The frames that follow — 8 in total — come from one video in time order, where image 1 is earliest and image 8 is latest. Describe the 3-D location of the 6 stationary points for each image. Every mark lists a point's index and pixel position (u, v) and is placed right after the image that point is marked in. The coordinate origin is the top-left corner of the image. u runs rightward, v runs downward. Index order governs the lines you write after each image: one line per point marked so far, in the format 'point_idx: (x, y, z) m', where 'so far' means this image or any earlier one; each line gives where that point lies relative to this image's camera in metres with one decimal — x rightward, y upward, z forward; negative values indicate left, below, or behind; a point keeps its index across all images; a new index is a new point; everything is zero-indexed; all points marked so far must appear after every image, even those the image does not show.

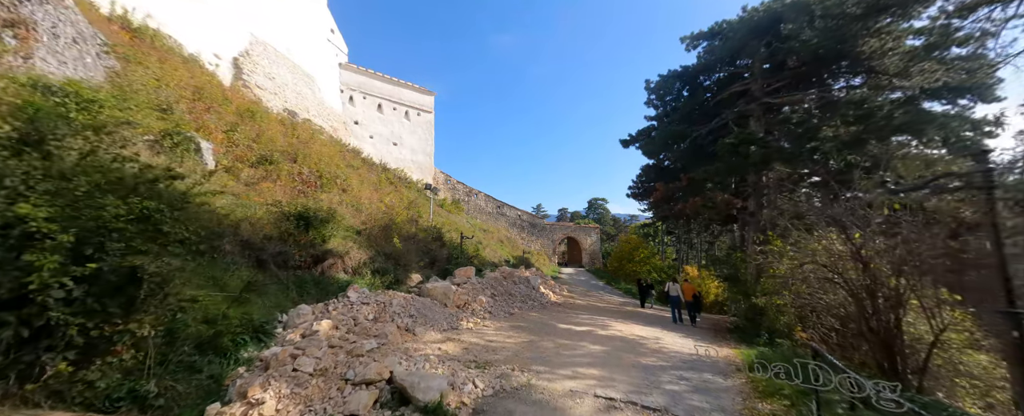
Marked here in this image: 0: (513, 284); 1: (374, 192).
0: (-0.1, -2.3, +10.1) m
1: (-5.0, +0.5, +12.4) m
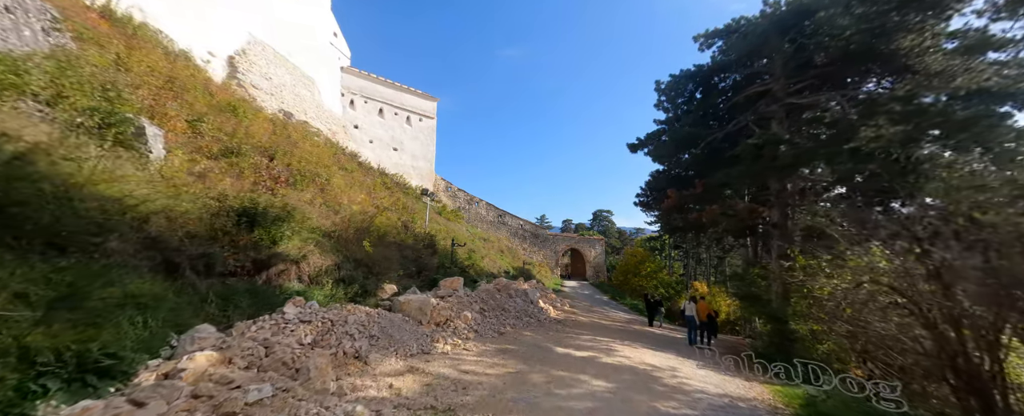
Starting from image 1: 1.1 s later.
0: (-0.2, -2.4, +9.2) m
1: (-5.1, +0.3, +11.6) m
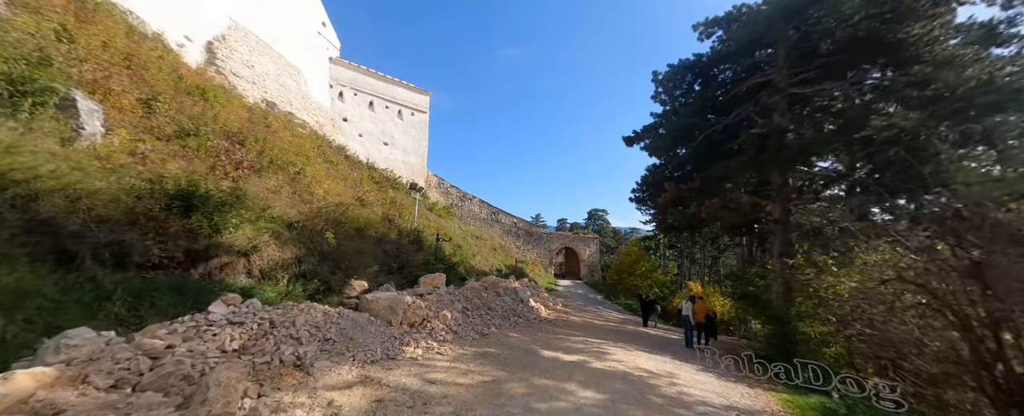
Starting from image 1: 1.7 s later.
0: (-0.5, -2.2, +8.7) m
1: (-5.4, +0.6, +11.1) m
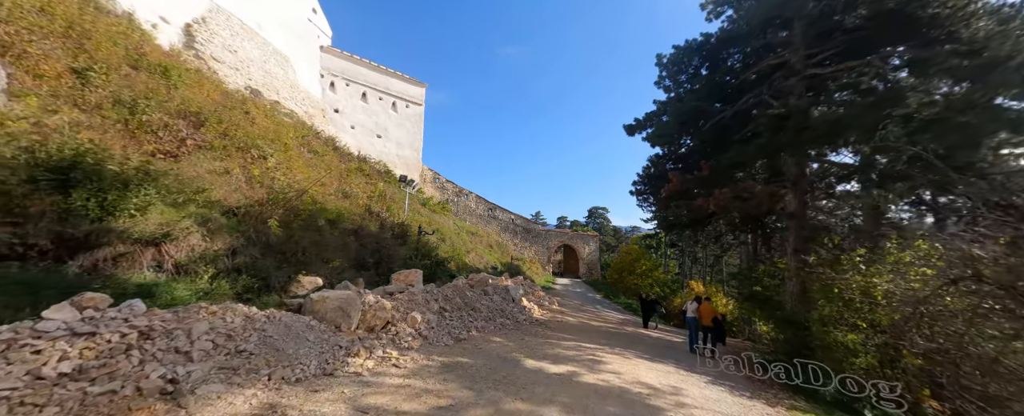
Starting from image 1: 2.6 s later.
0: (-0.7, -2.0, +8.0) m
1: (-5.6, +0.8, +10.4) m
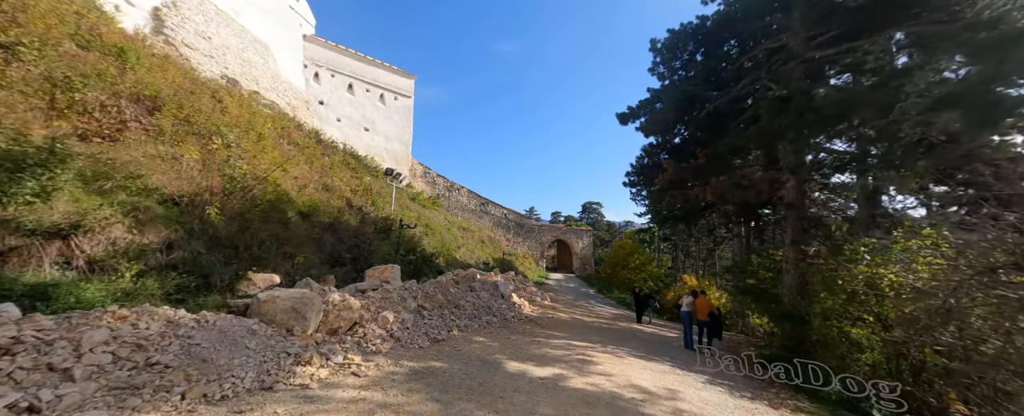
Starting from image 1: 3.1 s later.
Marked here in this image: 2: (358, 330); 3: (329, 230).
0: (-1.0, -1.9, +7.6) m
1: (-5.9, +1.0, +9.8) m
2: (-1.7, -1.4, +3.8) m
3: (-4.0, -0.5, +7.5) m
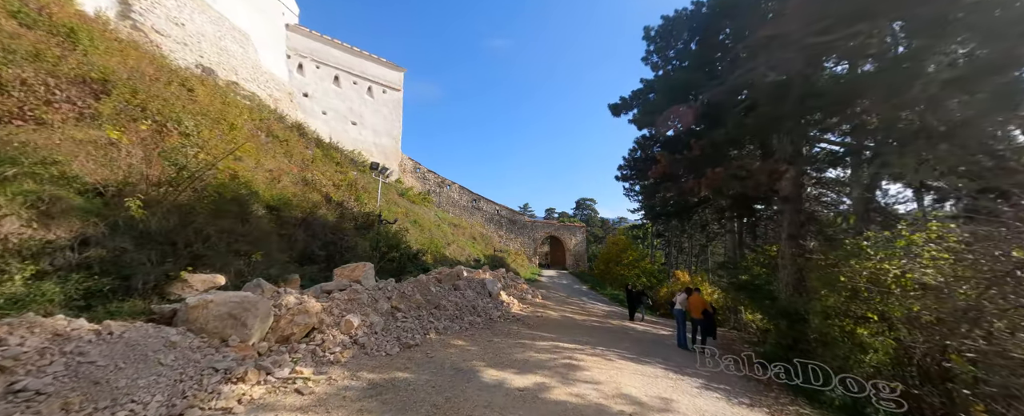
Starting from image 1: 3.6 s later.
0: (-1.3, -1.7, +7.2) m
1: (-6.3, +1.1, +9.3) m
2: (-2.0, -1.3, +3.4) m
3: (-4.3, -0.4, +7.0) m
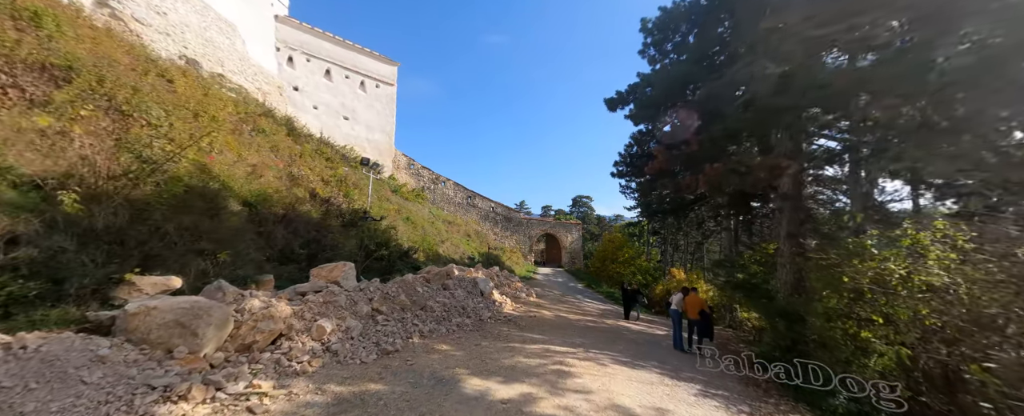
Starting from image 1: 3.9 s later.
0: (-1.5, -1.7, +6.9) m
1: (-6.5, +1.2, +9.0) m
2: (-2.1, -1.2, +3.1) m
3: (-4.4, -0.3, +6.7) m
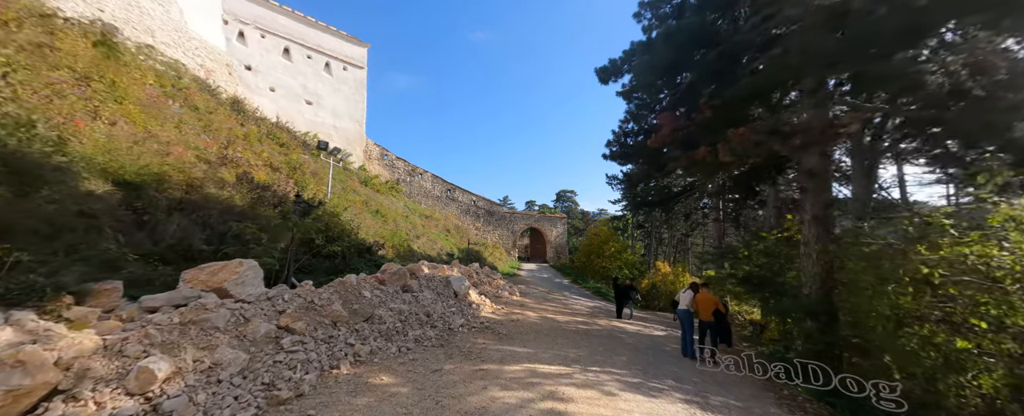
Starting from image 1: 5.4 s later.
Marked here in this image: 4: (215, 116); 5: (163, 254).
0: (-1.9, -1.4, +5.5) m
1: (-7.0, +1.5, +7.3) m
2: (-2.3, -1.0, +1.7) m
3: (-4.8, -0.1, +5.1) m
4: (-9.3, +2.9, +10.8) m
5: (-4.6, -0.6, +4.5) m
